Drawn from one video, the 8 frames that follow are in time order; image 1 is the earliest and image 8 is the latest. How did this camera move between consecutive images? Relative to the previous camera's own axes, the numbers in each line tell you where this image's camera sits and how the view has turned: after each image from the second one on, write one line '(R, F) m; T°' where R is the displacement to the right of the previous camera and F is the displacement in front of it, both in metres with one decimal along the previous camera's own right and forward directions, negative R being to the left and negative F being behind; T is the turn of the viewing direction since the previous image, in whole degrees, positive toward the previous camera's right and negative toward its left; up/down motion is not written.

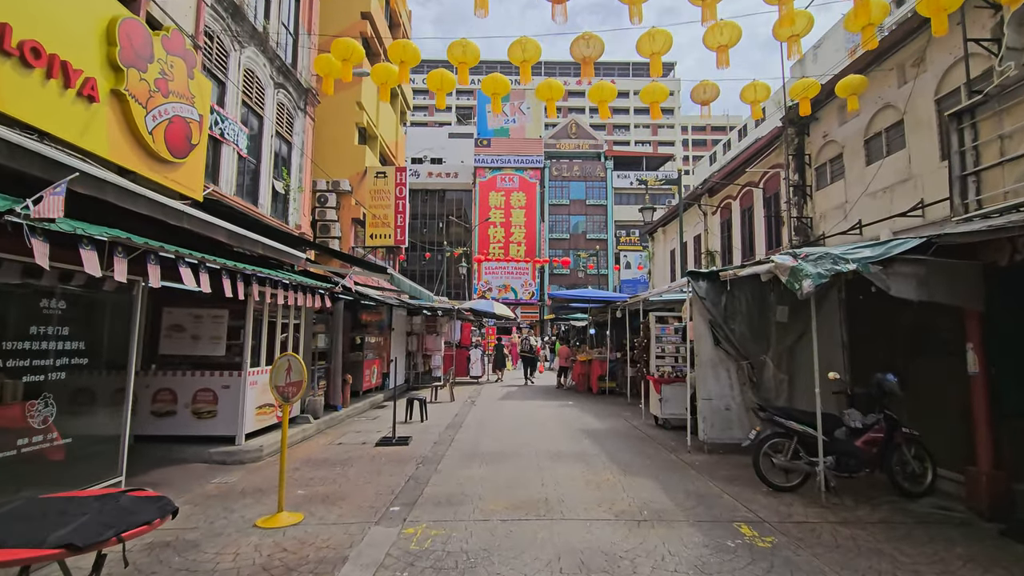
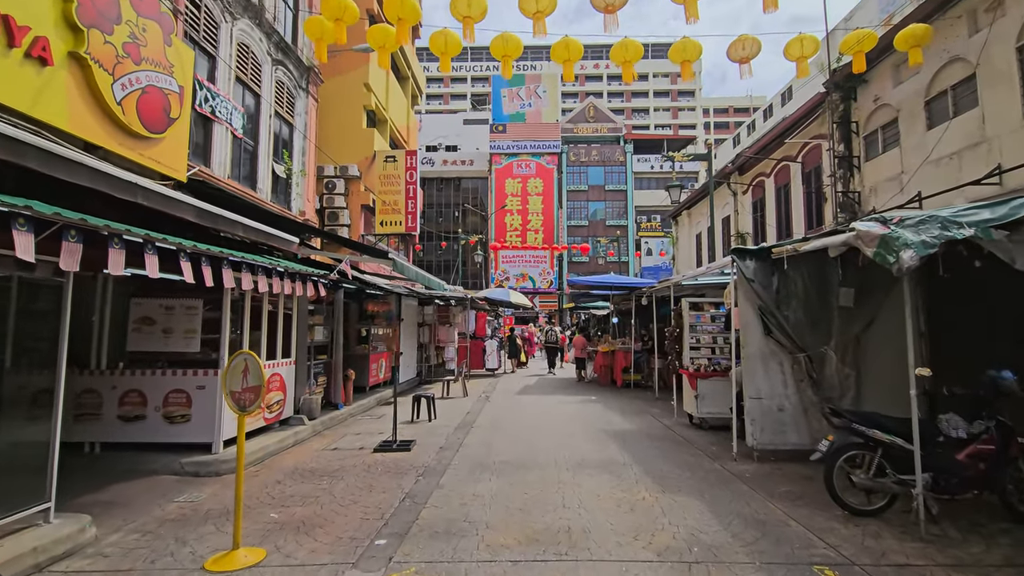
(+0.1, +1.1) m; -2°
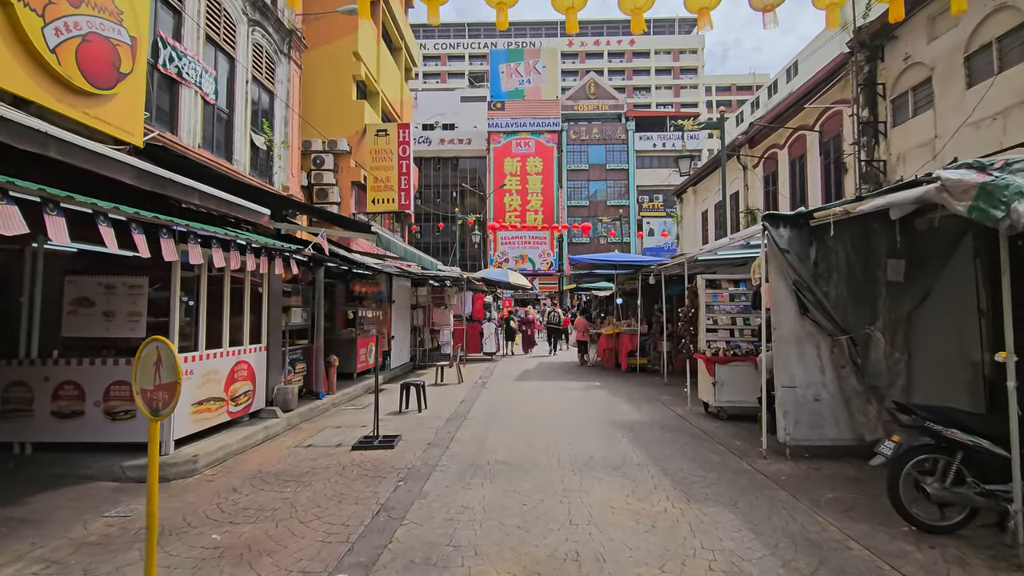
(0.0, +0.9) m; 0°
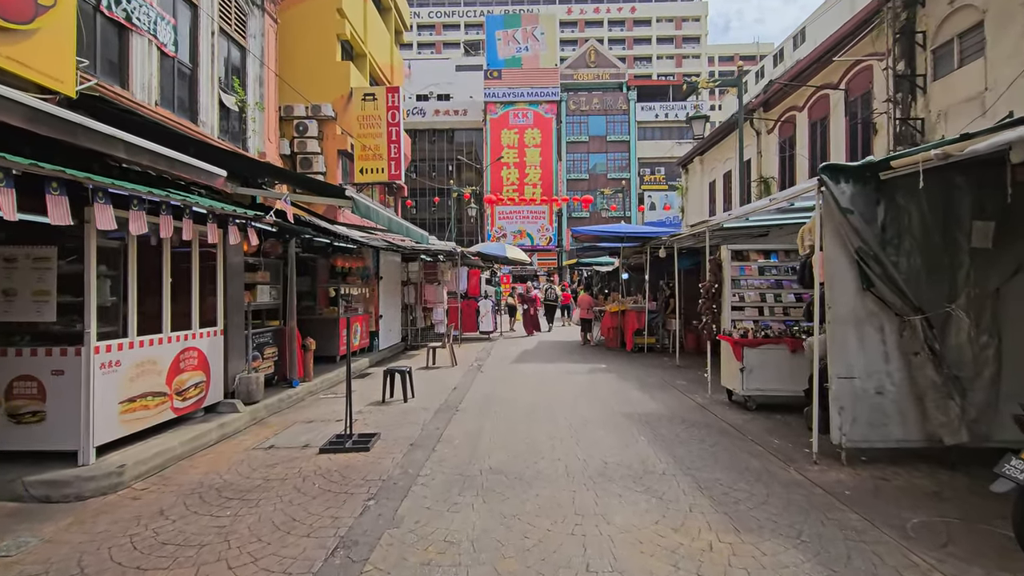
(0.0, +1.1) m; 0°
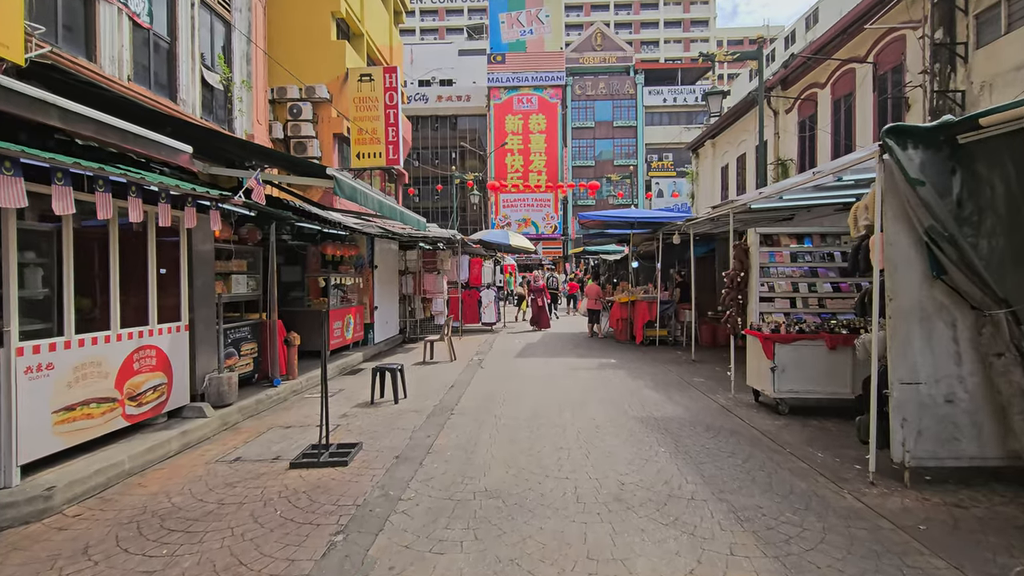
(+0.1, +0.8) m; -1°
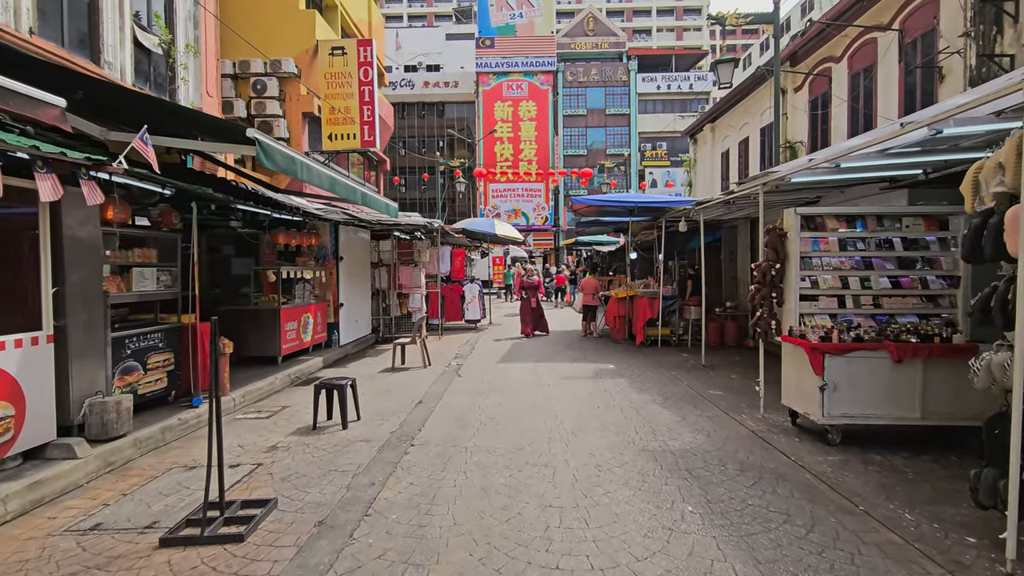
(+0.2, +1.4) m; +1°
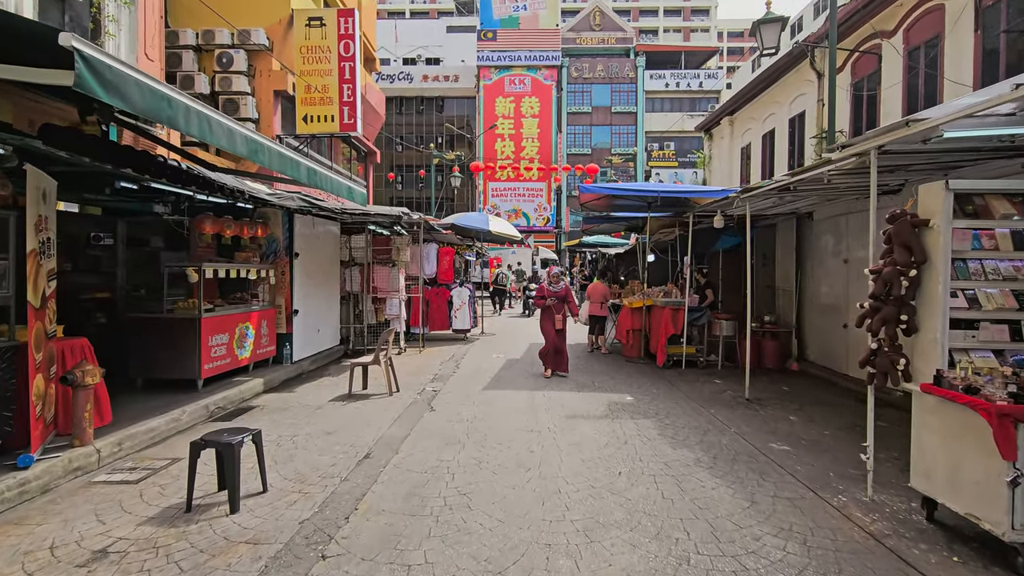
(+0.1, +1.9) m; 0°
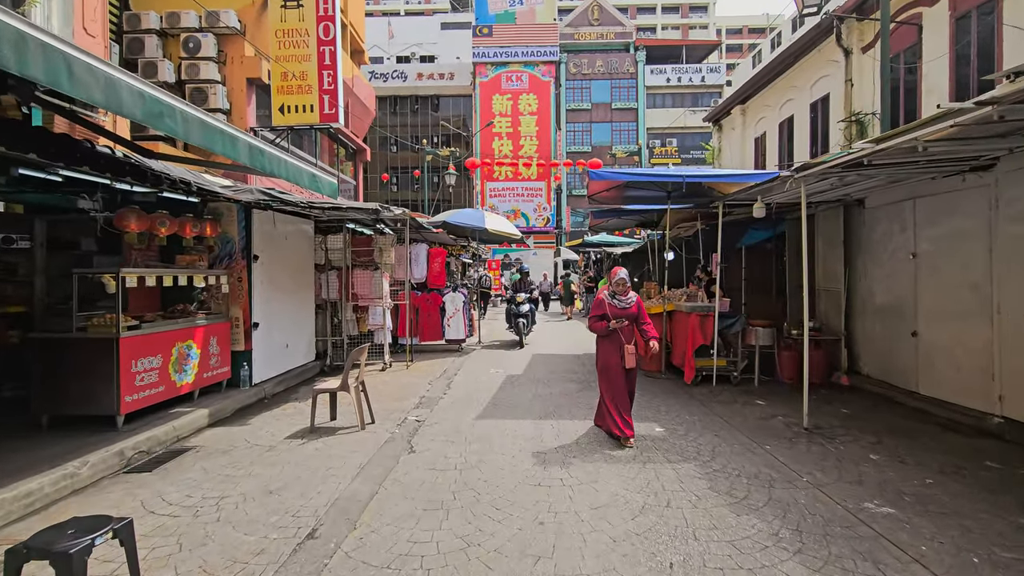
(0.0, +1.3) m; 0°
